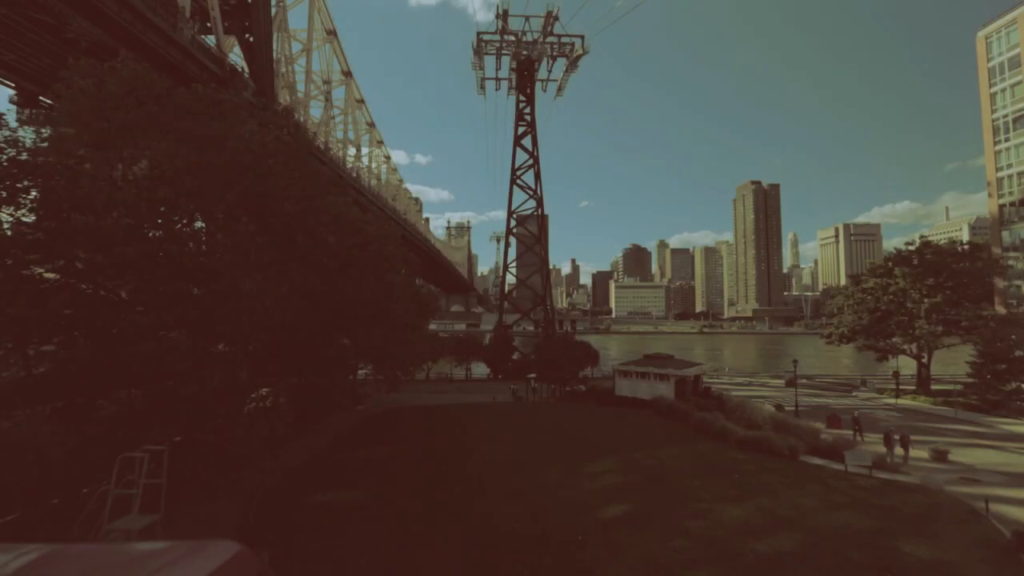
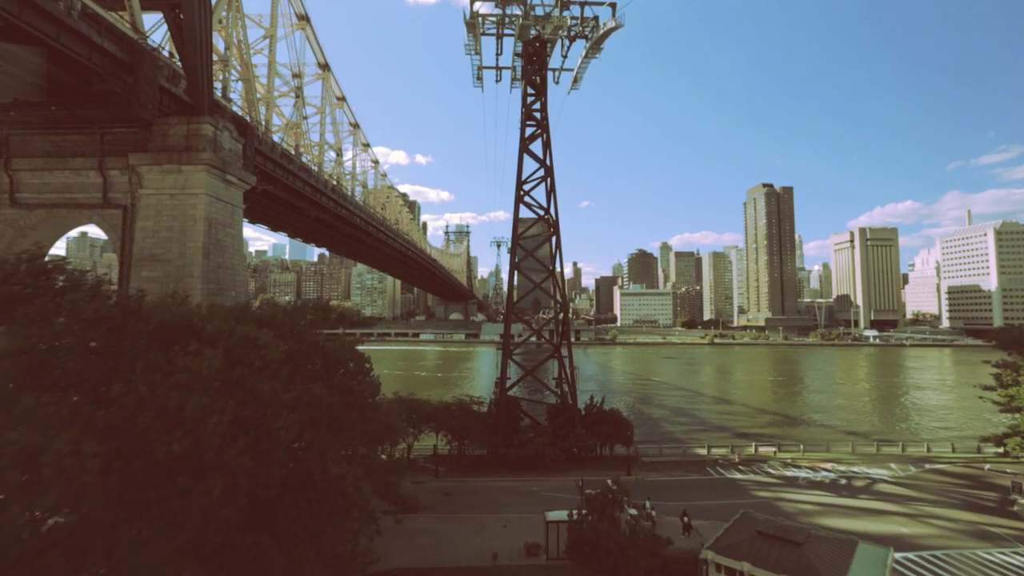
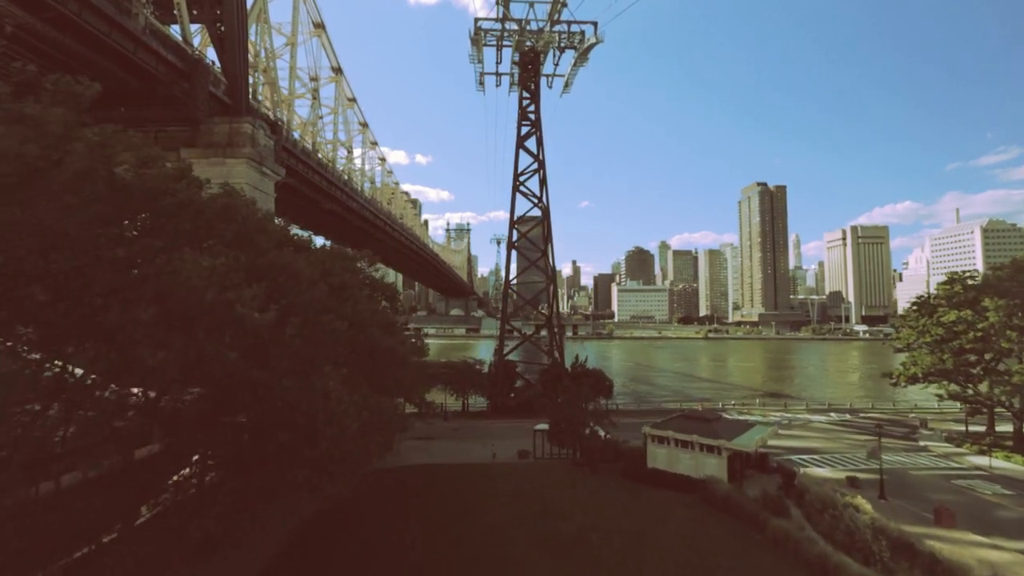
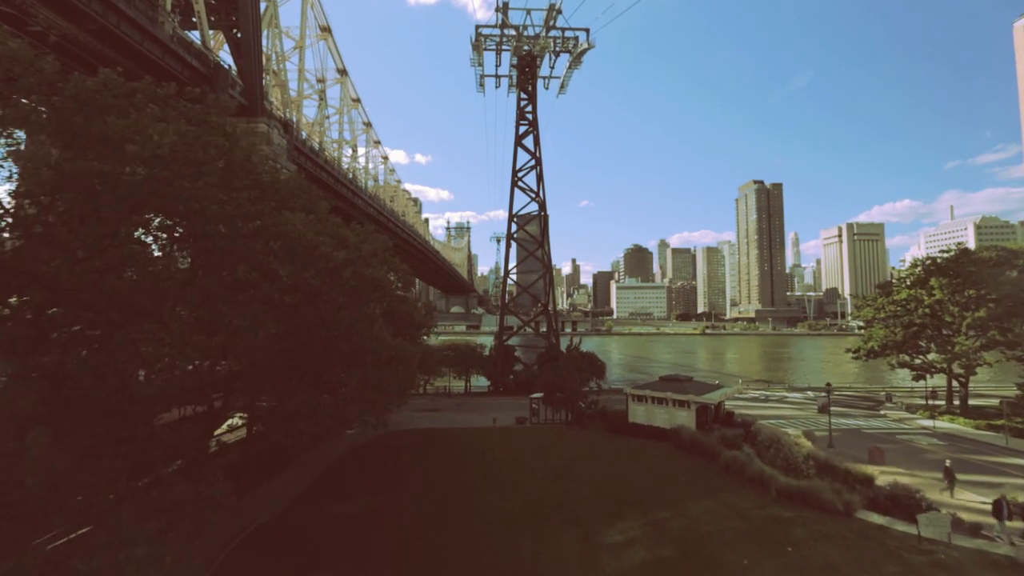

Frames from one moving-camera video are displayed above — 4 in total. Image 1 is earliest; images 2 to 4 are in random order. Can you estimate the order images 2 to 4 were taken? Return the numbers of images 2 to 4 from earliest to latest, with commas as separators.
4, 3, 2
